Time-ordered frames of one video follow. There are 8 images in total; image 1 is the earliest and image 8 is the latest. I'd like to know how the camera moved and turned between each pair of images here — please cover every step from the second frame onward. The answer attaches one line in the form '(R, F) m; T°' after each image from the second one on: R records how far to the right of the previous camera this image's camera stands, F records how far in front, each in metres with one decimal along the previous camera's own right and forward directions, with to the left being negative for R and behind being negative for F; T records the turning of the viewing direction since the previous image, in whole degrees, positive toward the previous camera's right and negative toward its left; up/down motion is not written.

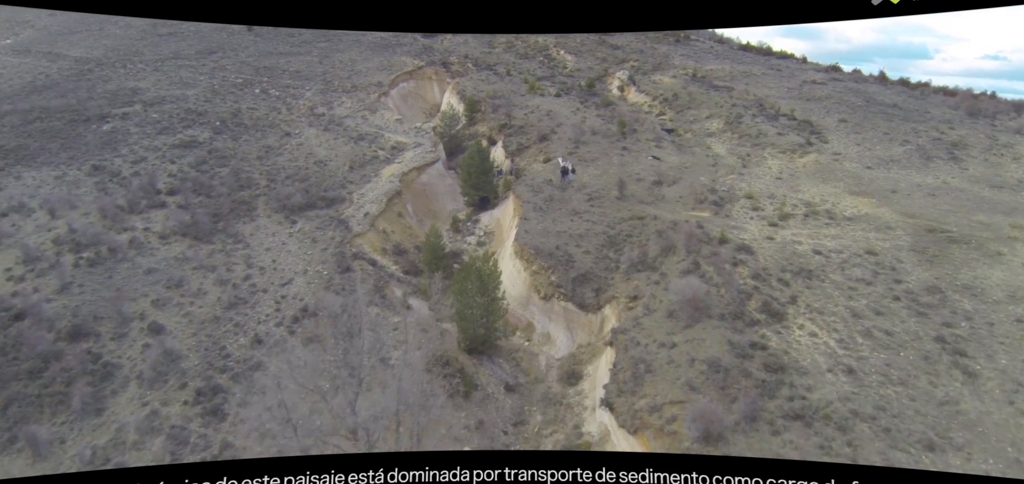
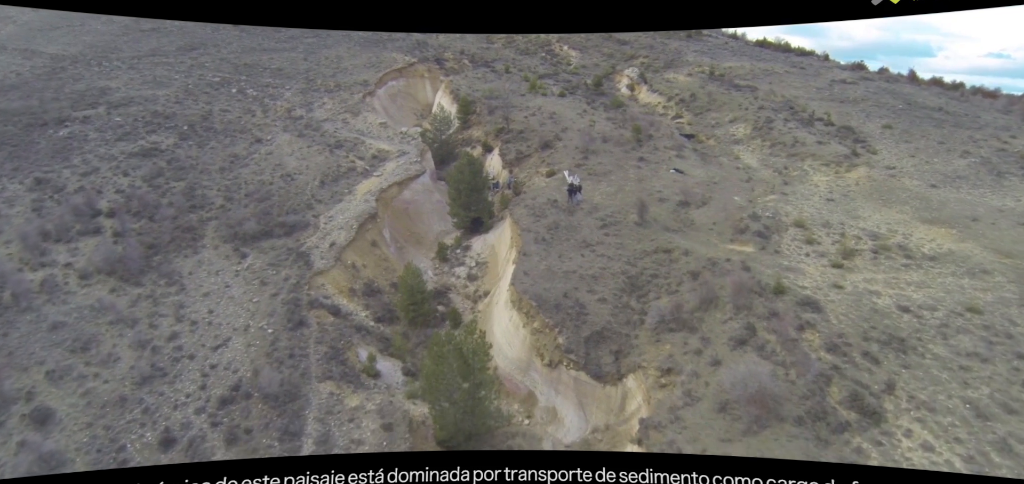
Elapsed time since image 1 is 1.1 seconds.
(+0.2, +6.0) m; 0°
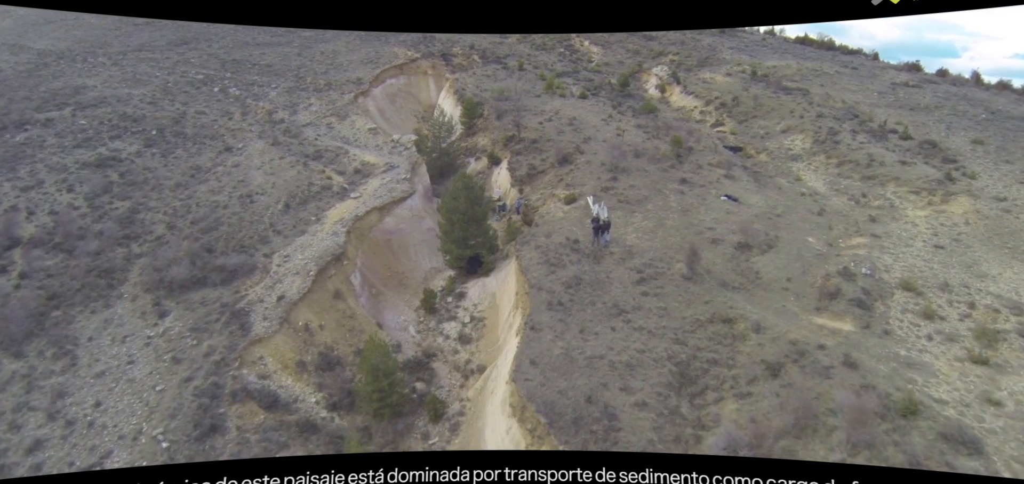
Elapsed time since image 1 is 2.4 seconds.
(+0.4, +6.8) m; -2°
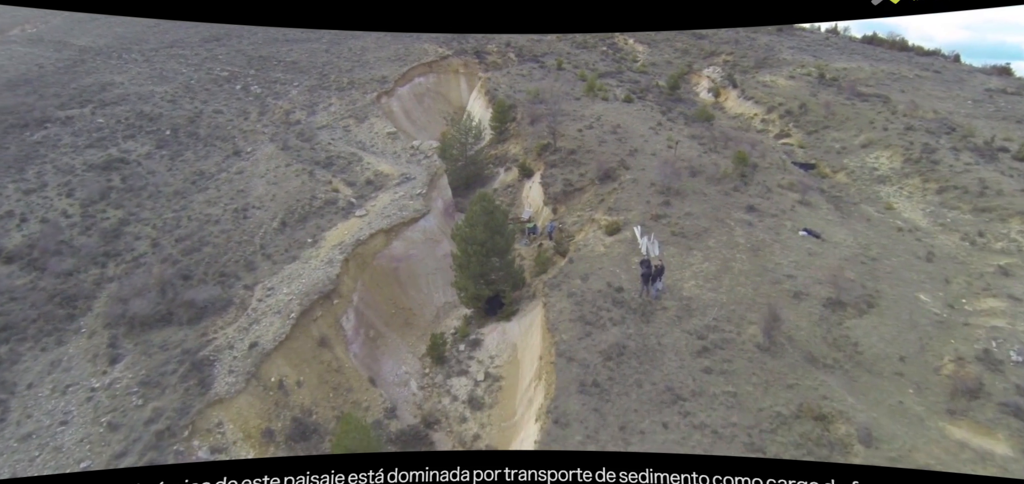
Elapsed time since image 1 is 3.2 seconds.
(+0.4, +4.4) m; -4°
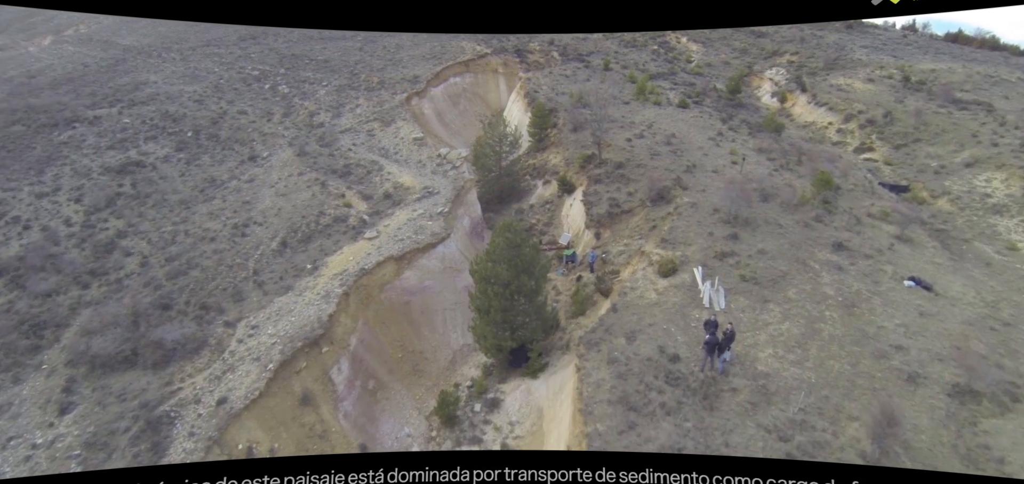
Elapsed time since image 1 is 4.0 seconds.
(+0.4, +3.8) m; -4°
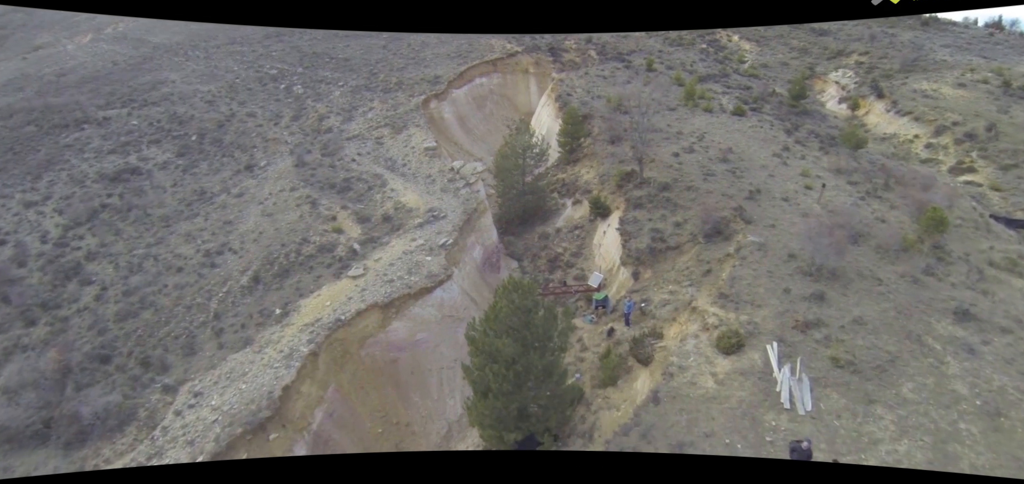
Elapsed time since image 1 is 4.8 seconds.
(+0.6, +4.2) m; -4°
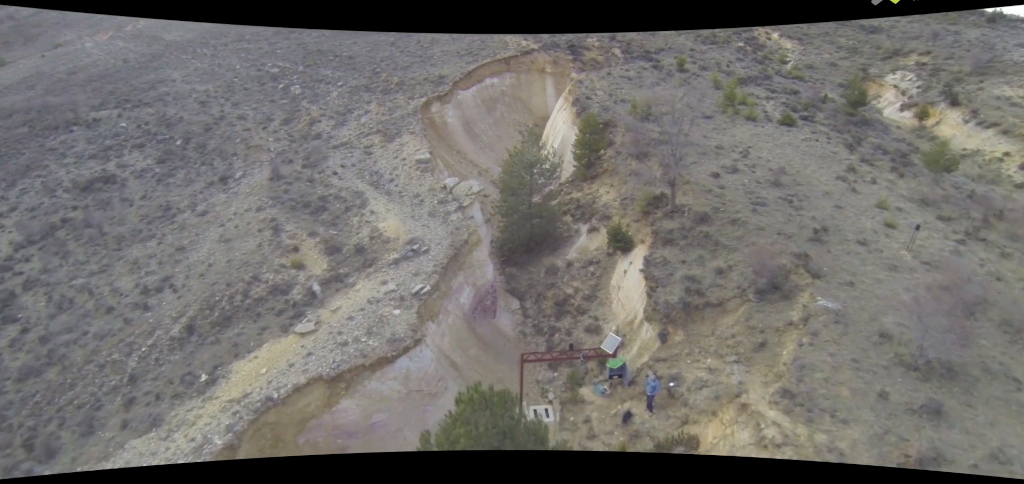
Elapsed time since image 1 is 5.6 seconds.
(+0.8, +4.0) m; -3°
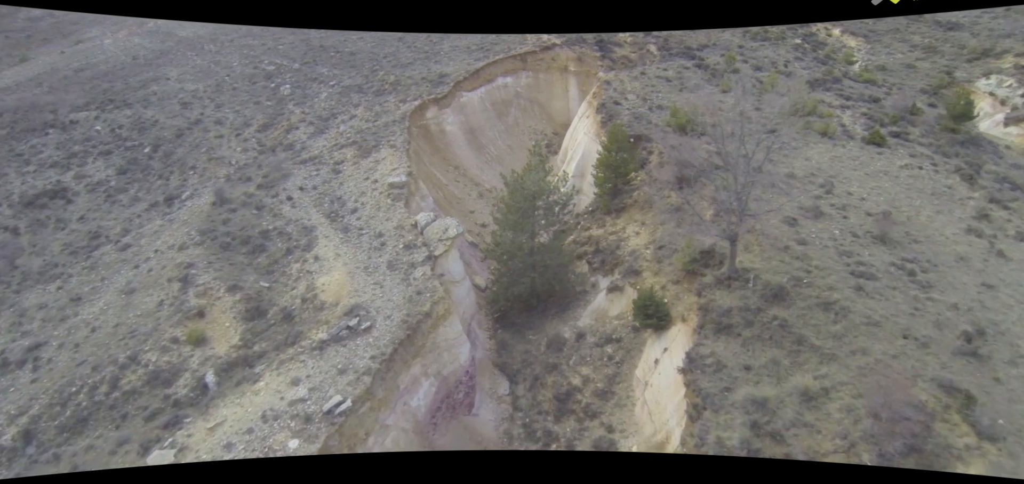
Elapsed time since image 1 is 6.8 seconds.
(+1.0, +5.2) m; -3°
